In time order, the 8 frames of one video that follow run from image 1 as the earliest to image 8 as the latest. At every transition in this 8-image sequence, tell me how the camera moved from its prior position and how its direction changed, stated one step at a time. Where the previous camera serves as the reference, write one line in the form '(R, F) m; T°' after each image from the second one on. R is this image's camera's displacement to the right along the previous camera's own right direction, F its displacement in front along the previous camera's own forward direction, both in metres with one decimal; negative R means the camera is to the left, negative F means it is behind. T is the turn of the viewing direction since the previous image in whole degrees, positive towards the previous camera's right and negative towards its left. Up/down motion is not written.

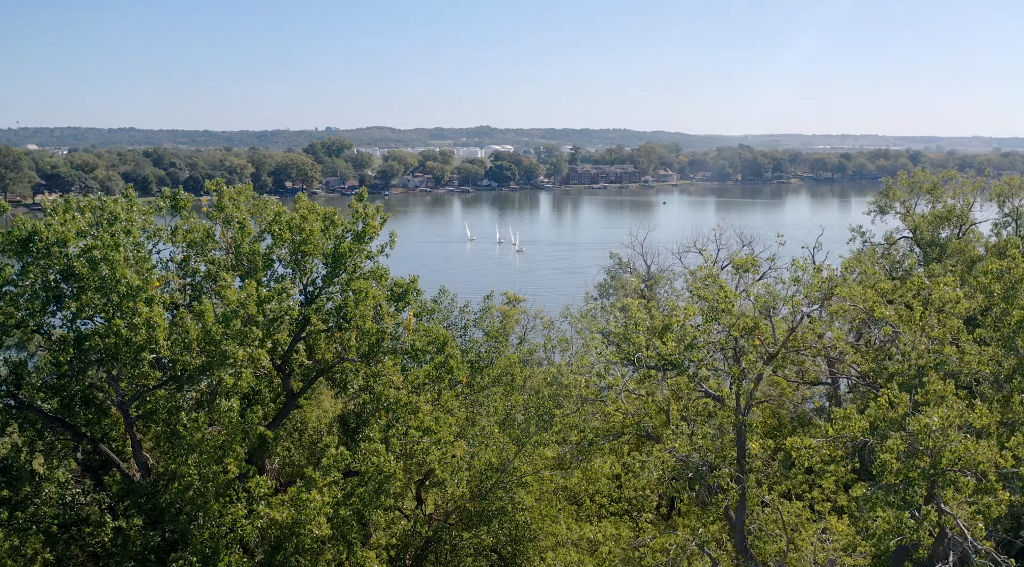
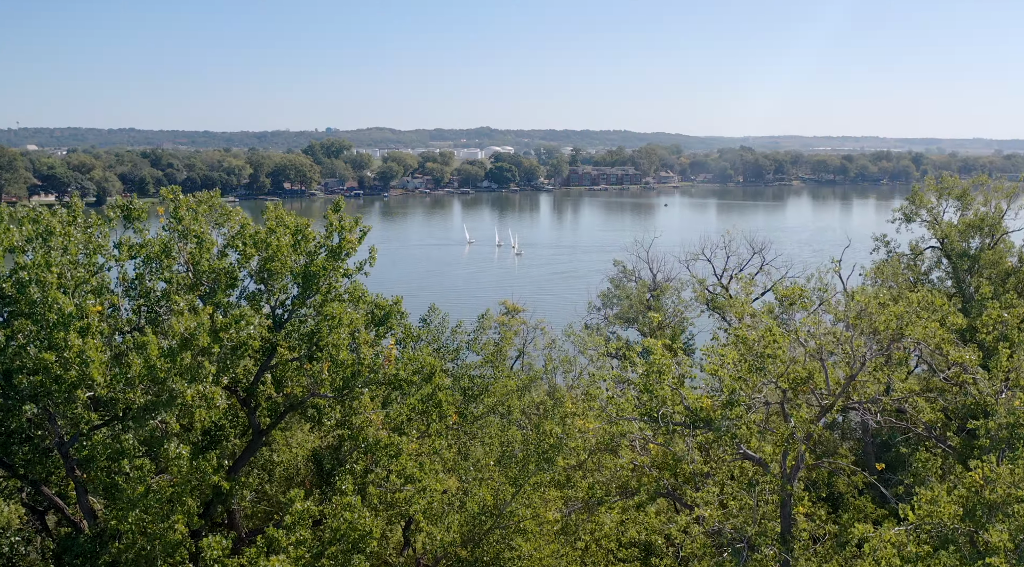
(0.0, +1.1) m; 0°
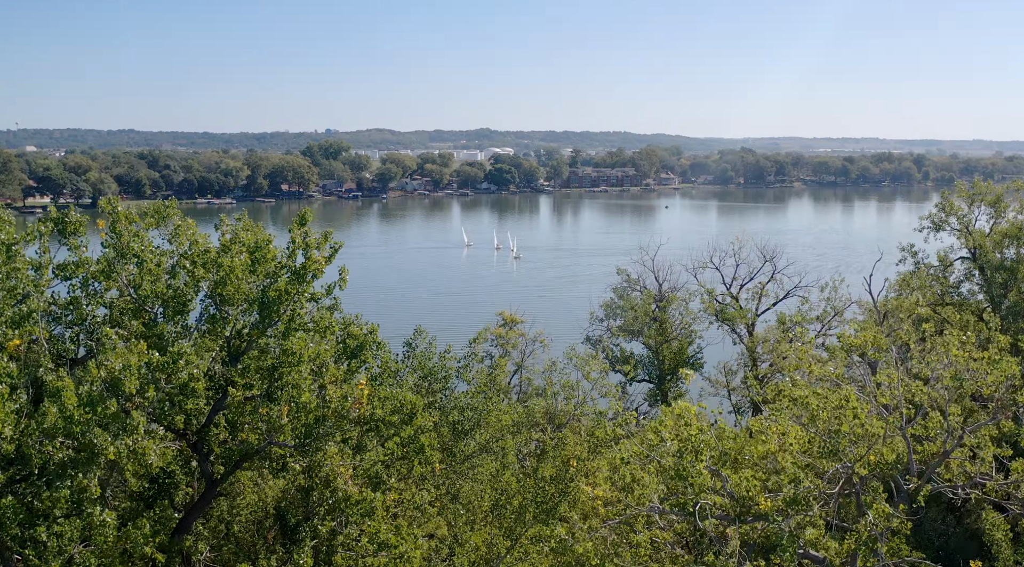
(0.0, +1.1) m; 0°
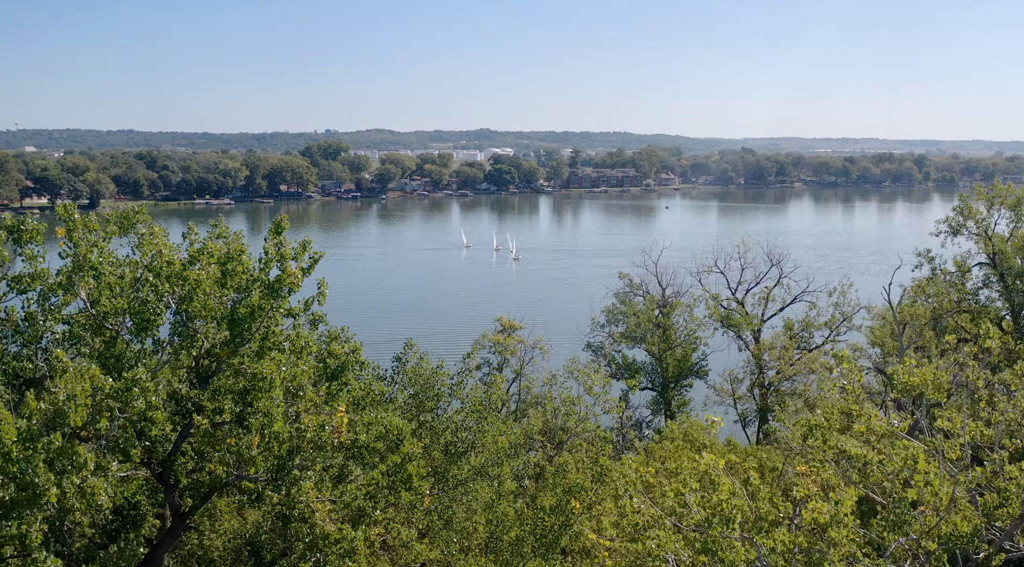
(0.0, +0.6) m; 0°
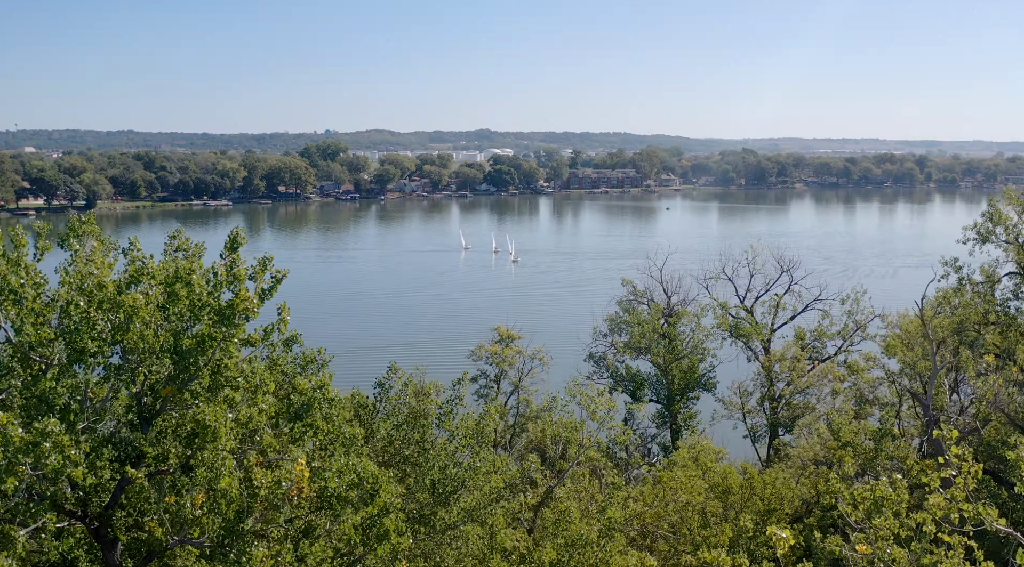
(0.0, +0.9) m; 0°
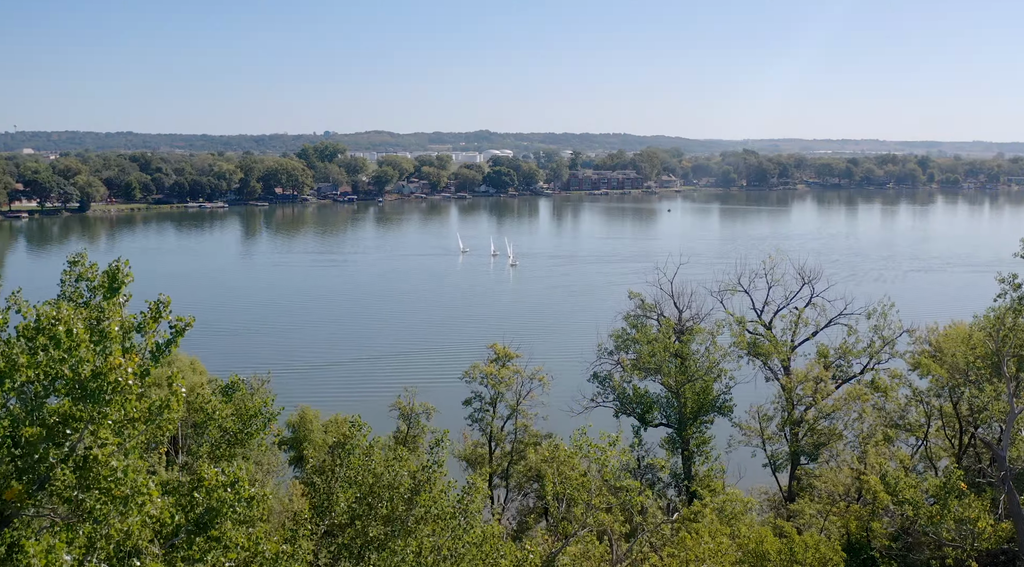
(0.0, +1.5) m; 0°
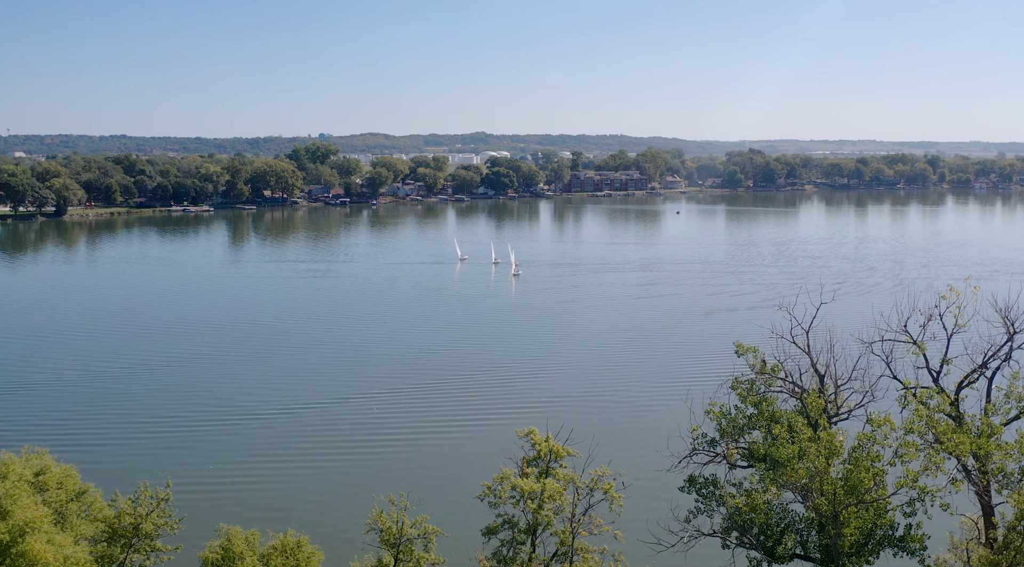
(-0.5, +6.1) m; 0°
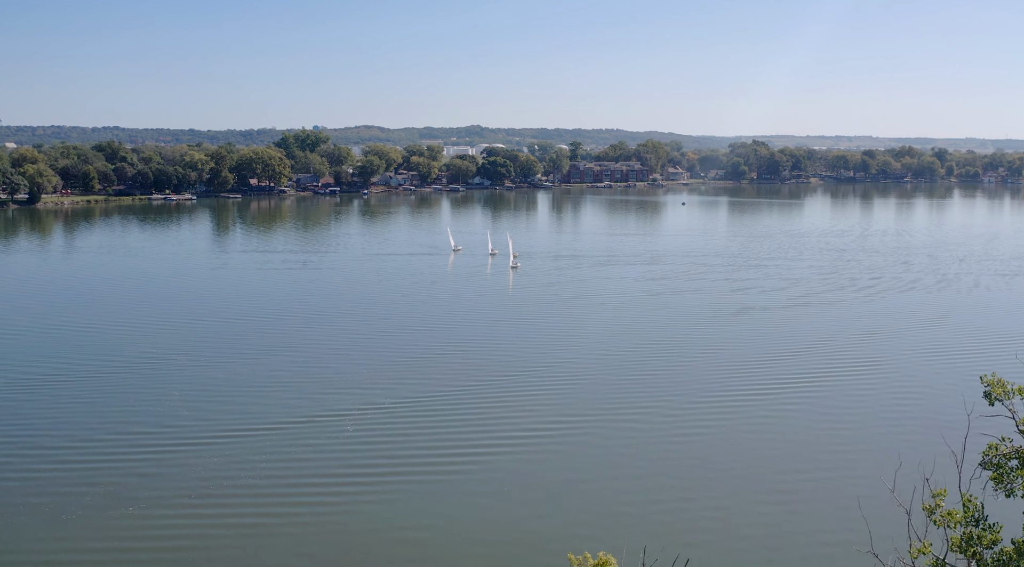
(-0.3, +5.4) m; 0°
